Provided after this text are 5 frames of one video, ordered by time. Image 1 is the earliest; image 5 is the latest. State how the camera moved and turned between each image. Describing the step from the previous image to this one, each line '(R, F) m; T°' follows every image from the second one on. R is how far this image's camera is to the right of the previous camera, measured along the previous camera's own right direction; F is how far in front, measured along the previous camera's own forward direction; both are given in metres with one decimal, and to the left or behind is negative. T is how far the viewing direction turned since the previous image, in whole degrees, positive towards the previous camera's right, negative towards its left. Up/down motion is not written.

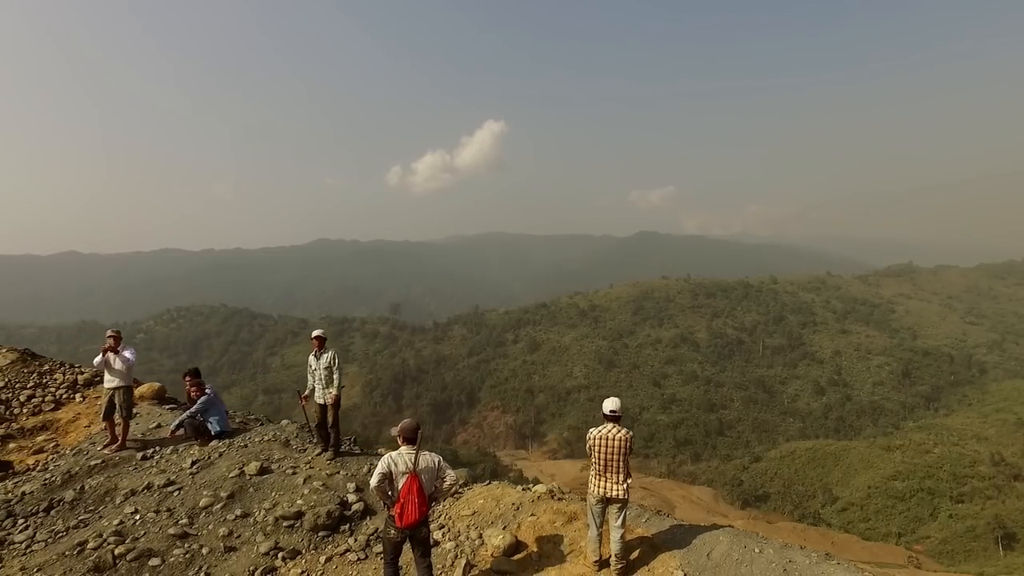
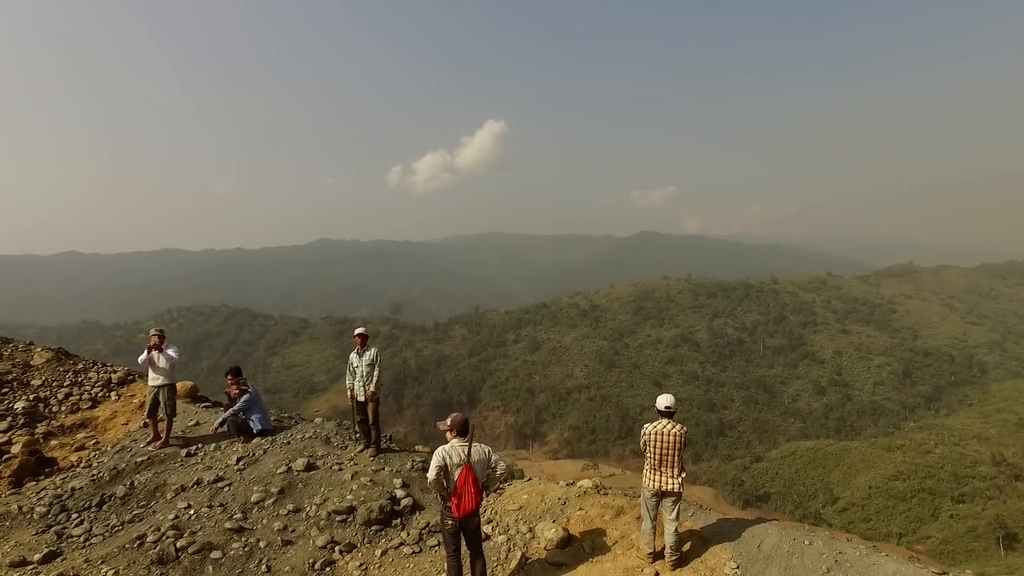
(-0.5, -0.1) m; 0°
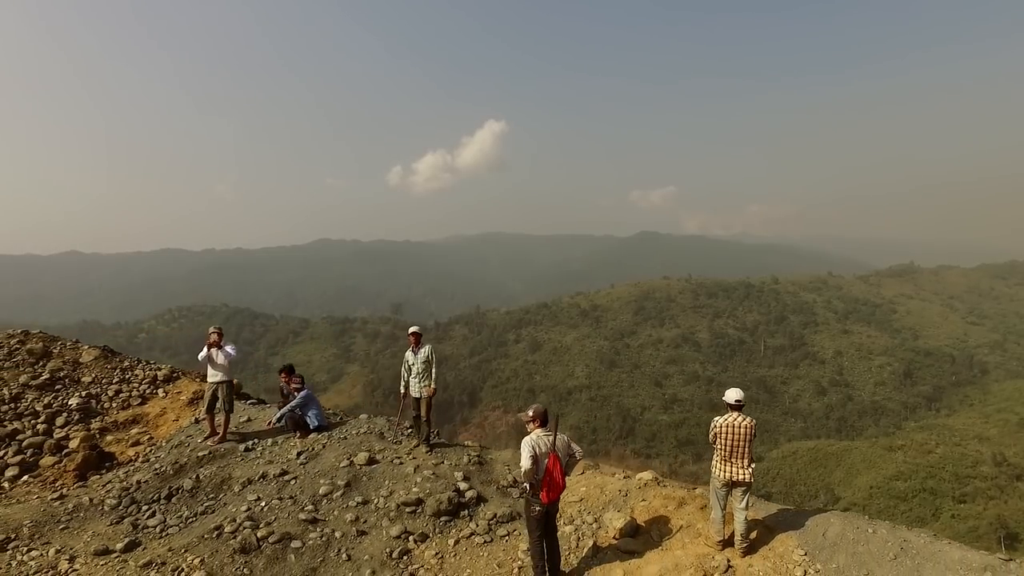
(-0.7, -0.2) m; 0°
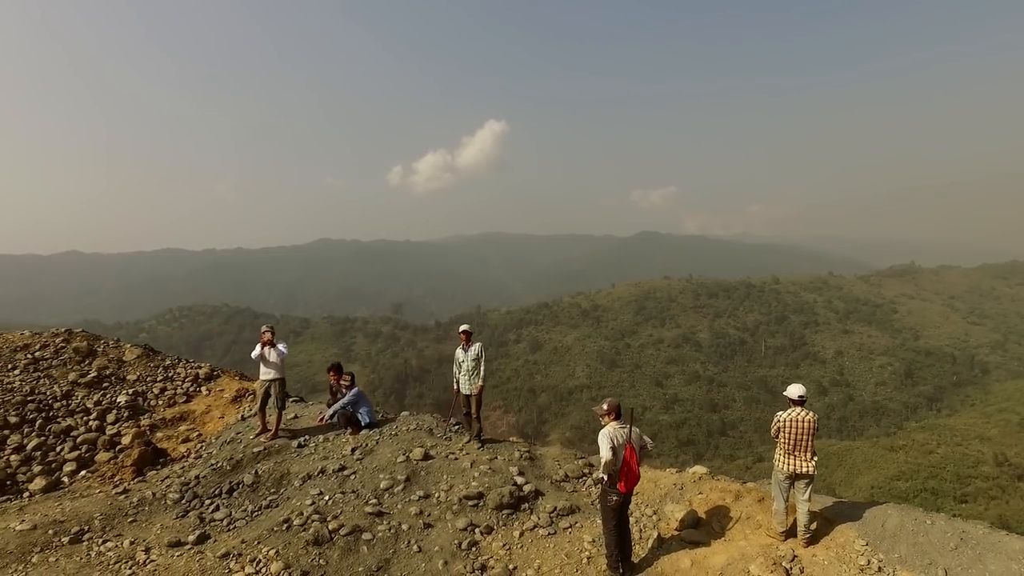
(-0.6, -0.2) m; 0°
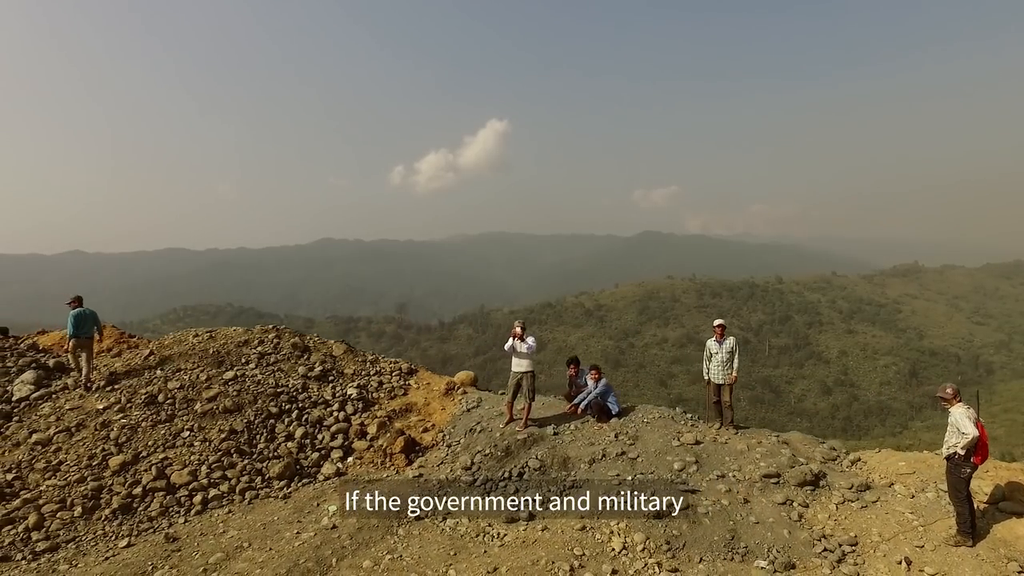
(-3.6, -0.6) m; 0°
